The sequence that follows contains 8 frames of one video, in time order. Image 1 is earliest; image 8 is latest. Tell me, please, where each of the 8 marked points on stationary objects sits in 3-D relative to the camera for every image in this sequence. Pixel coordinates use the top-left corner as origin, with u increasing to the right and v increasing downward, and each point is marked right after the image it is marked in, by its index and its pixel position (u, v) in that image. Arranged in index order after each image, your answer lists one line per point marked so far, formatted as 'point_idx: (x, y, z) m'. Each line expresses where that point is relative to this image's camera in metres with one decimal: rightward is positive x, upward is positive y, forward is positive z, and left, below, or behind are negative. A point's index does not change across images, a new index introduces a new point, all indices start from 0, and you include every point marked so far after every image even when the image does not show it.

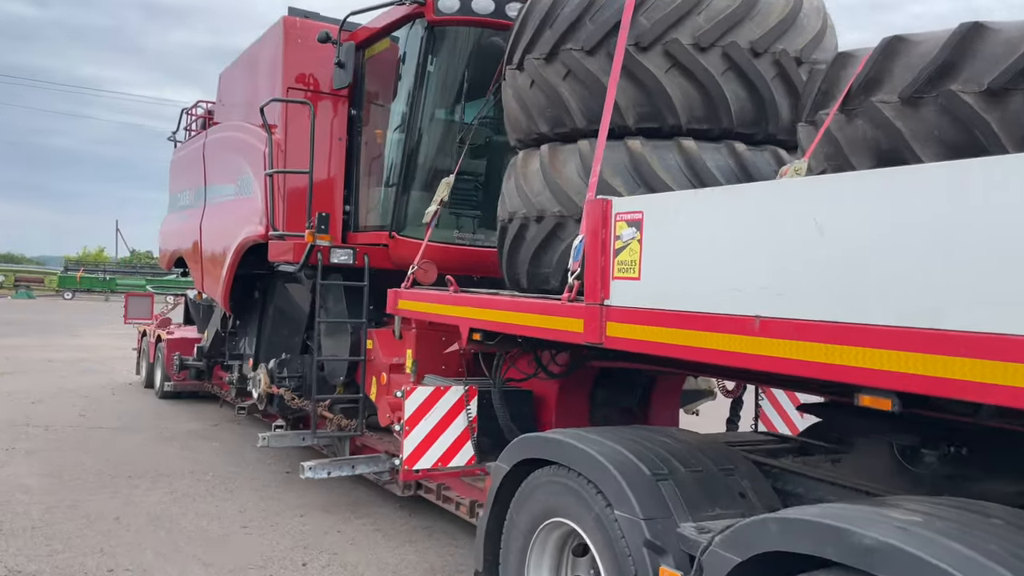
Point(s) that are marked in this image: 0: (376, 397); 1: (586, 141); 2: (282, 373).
0: (-0.9, -0.7, +5.5) m
1: (+0.3, +0.7, +3.7) m
2: (-1.7, -0.6, +6.3) m
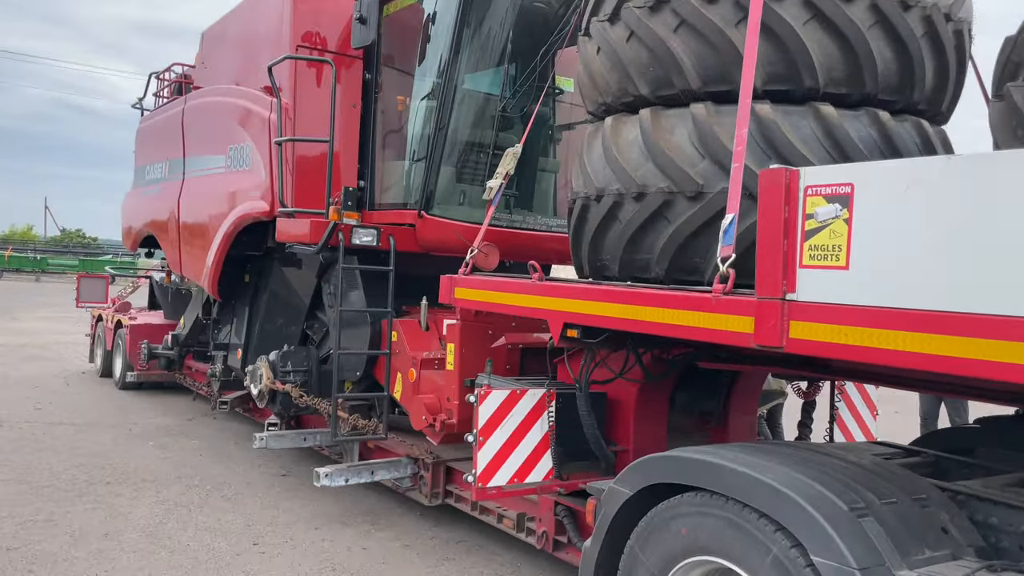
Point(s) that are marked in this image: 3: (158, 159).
0: (-0.6, -0.6, +4.9) m
1: (+0.7, +0.7, +3.2) m
2: (-1.5, -0.5, +5.6) m
3: (-3.4, +1.2, +8.1) m
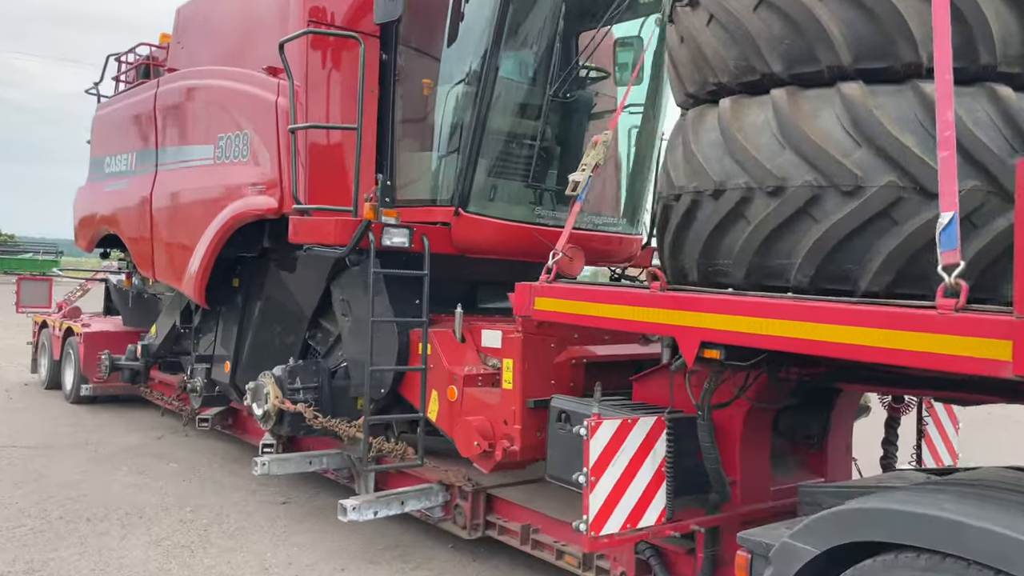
0: (-0.3, -0.7, +4.4) m
1: (+1.1, +0.7, +2.7) m
2: (-1.3, -0.6, +5.0) m
3: (-3.4, +1.2, +7.4) m
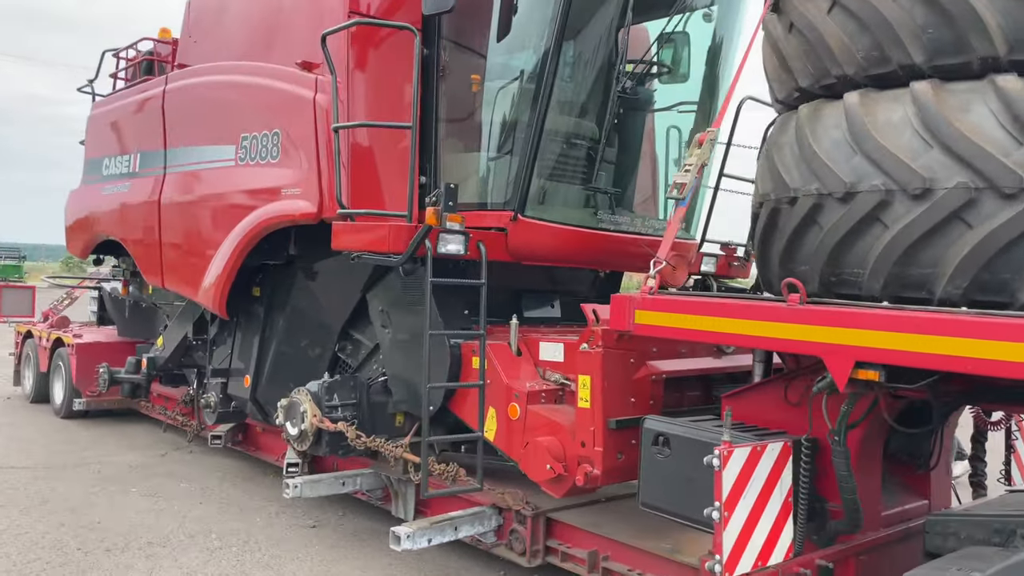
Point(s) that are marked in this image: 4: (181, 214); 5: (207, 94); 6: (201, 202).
0: (0.0, -0.7, +4.1) m
1: (+1.5, +0.6, +2.5) m
2: (-1.0, -0.6, +4.6) m
3: (-3.2, +1.1, +6.9) m
4: (-2.3, +0.5, +5.9) m
5: (-2.0, +1.3, +5.7) m
6: (-2.1, +0.6, +5.6) m
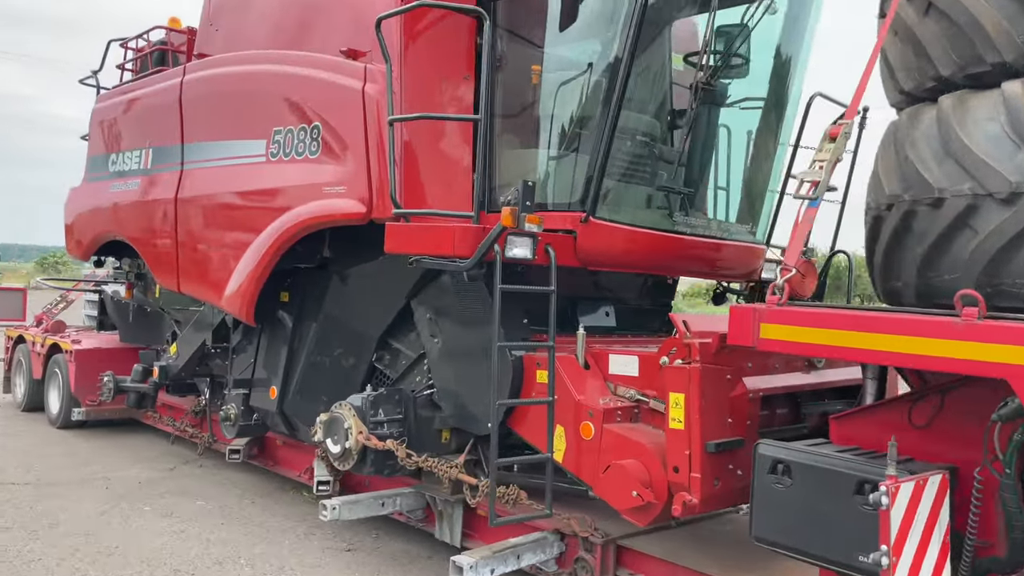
0: (+0.3, -0.8, +3.7) m
1: (+1.8, +0.6, +2.2) m
2: (-0.7, -0.7, +4.3) m
3: (-2.9, +1.1, +6.5) m
4: (-2.0, +0.5, +5.5) m
5: (-1.8, +1.3, +5.3) m
6: (-1.8, +0.5, +5.3) m
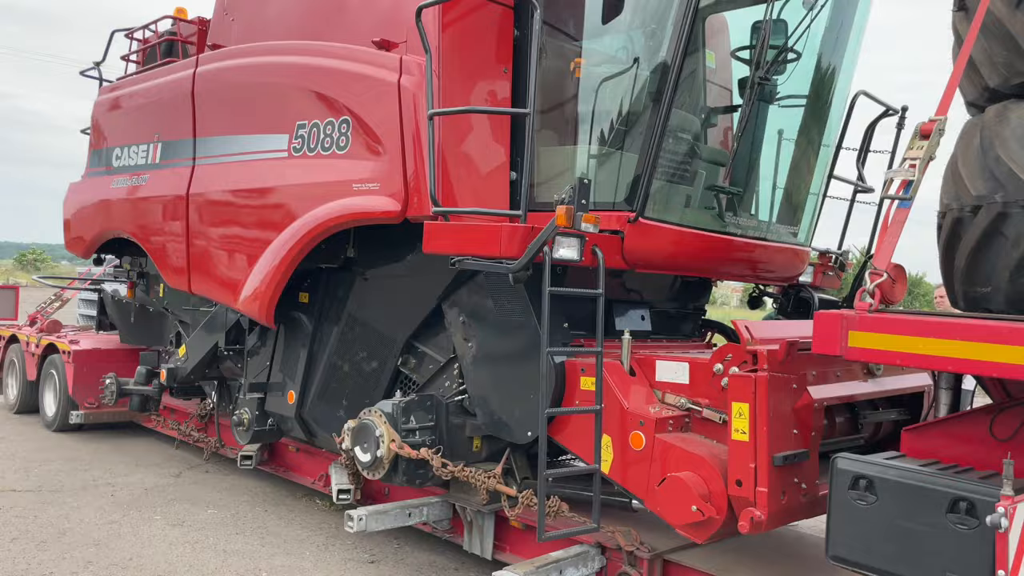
0: (+0.5, -0.8, +3.6) m
1: (+2.1, +0.6, +2.1) m
2: (-0.5, -0.7, +4.1) m
3: (-2.8, +1.1, +6.3) m
4: (-1.9, +0.5, +5.3) m
5: (-1.6, +1.3, +5.1) m
6: (-1.6, +0.5, +5.0) m
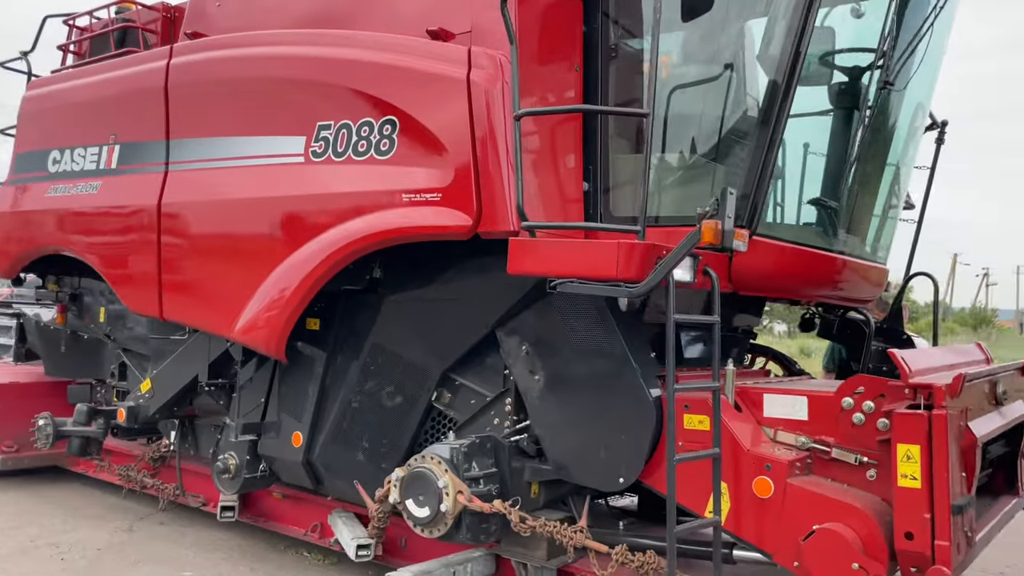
0: (+0.9, -0.9, +3.1) m
1: (+2.6, +0.5, +1.9) m
2: (-0.2, -0.8, +3.5) m
3: (-2.8, +0.9, +5.5) m
4: (-1.7, +0.3, +4.6) m
5: (-1.4, +1.1, +4.4) m
6: (-1.4, +0.4, +4.3) m
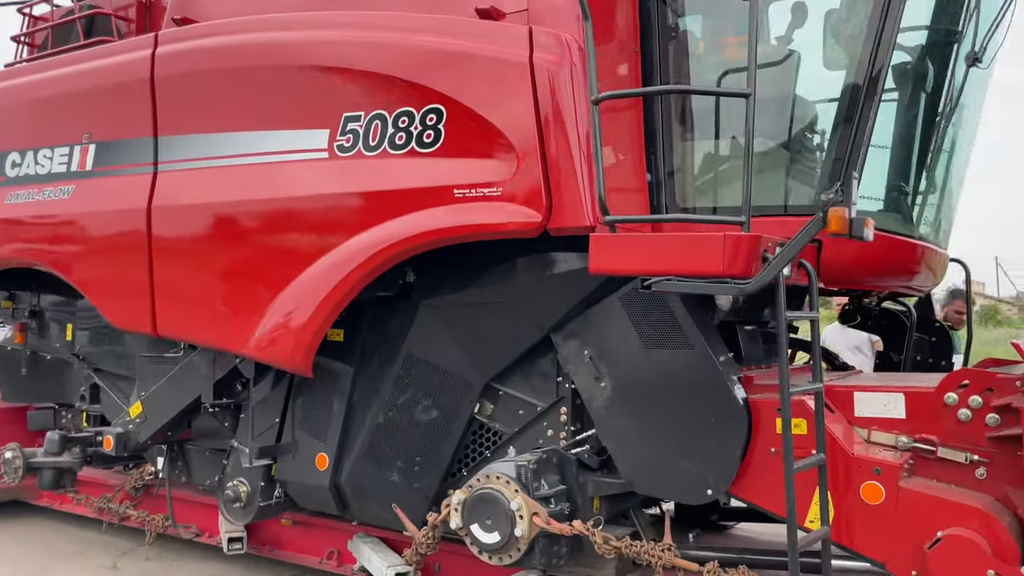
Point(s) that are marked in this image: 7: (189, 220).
0: (+1.2, -0.8, +2.9) m
1: (+3.0, +0.6, +1.9) m
2: (+0.1, -0.8, +3.2) m
3: (-2.7, +0.8, +4.9) m
4: (-1.5, +0.3, +4.1) m
5: (-1.2, +1.1, +4.0) m
6: (-1.2, +0.4, +3.9) m
7: (-1.5, +0.3, +4.1) m
